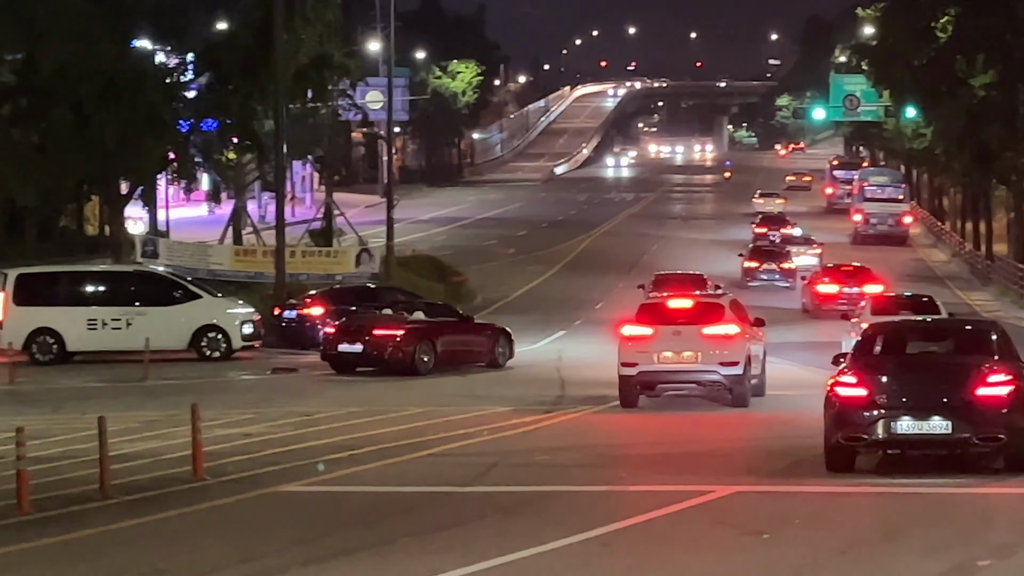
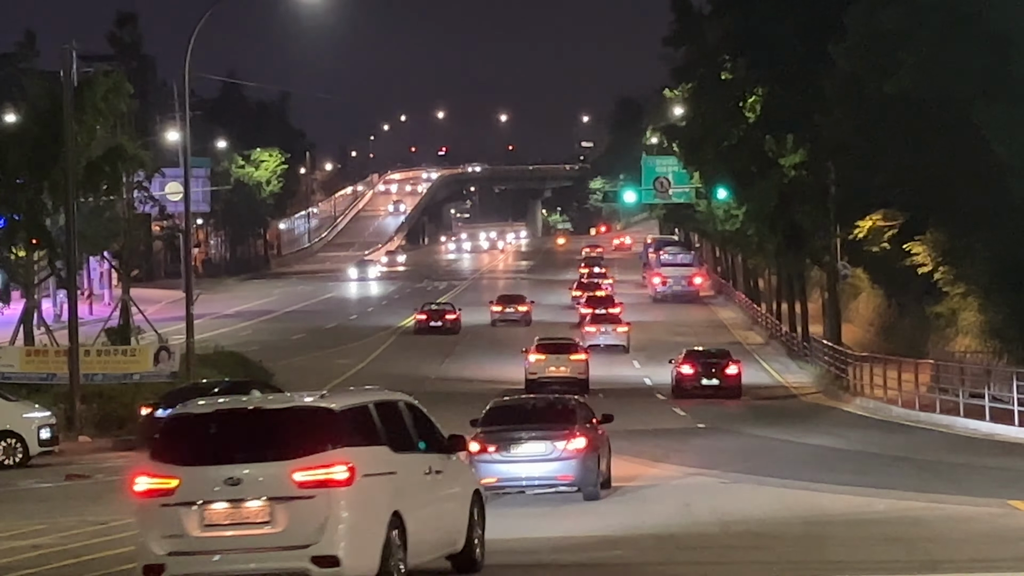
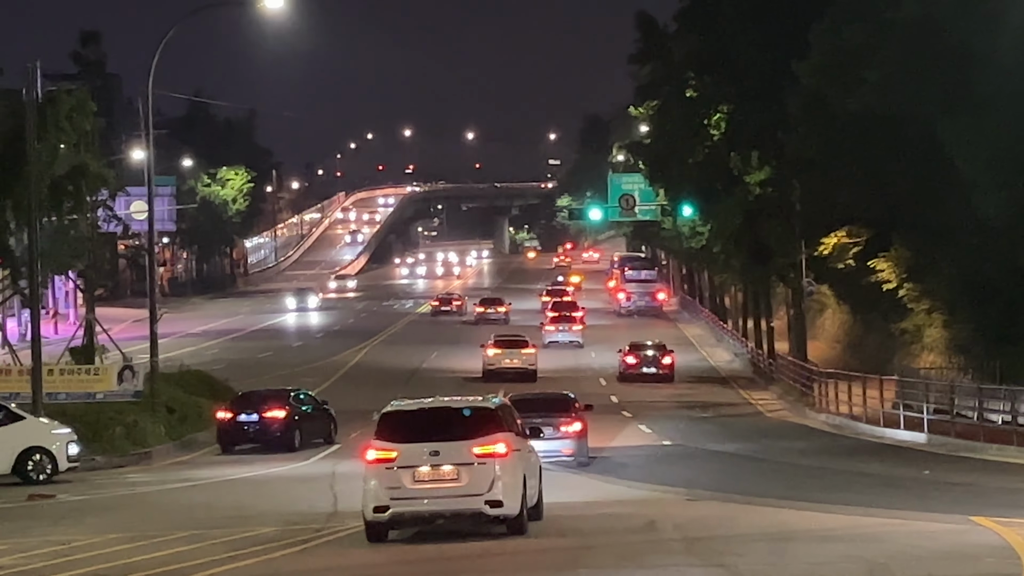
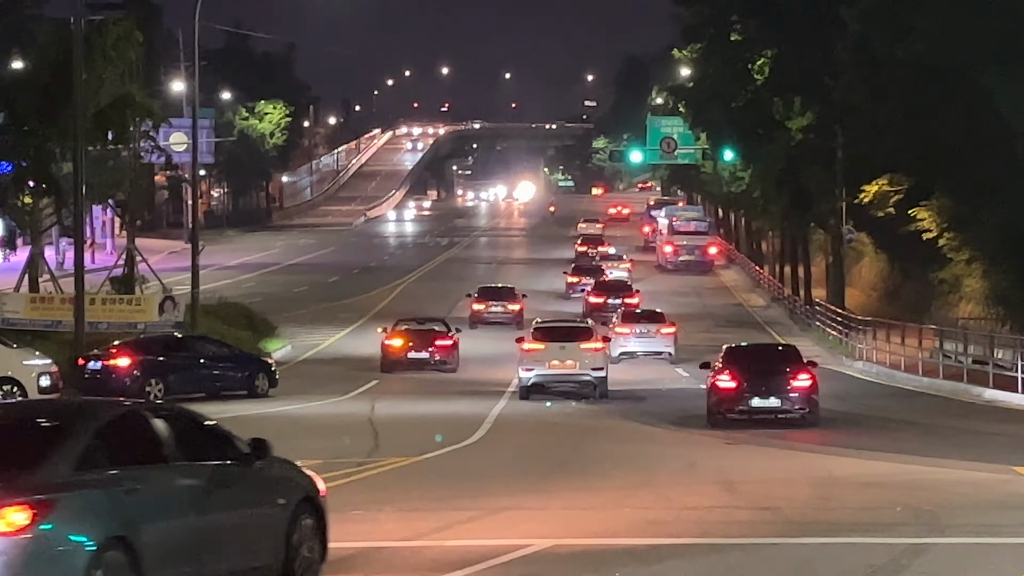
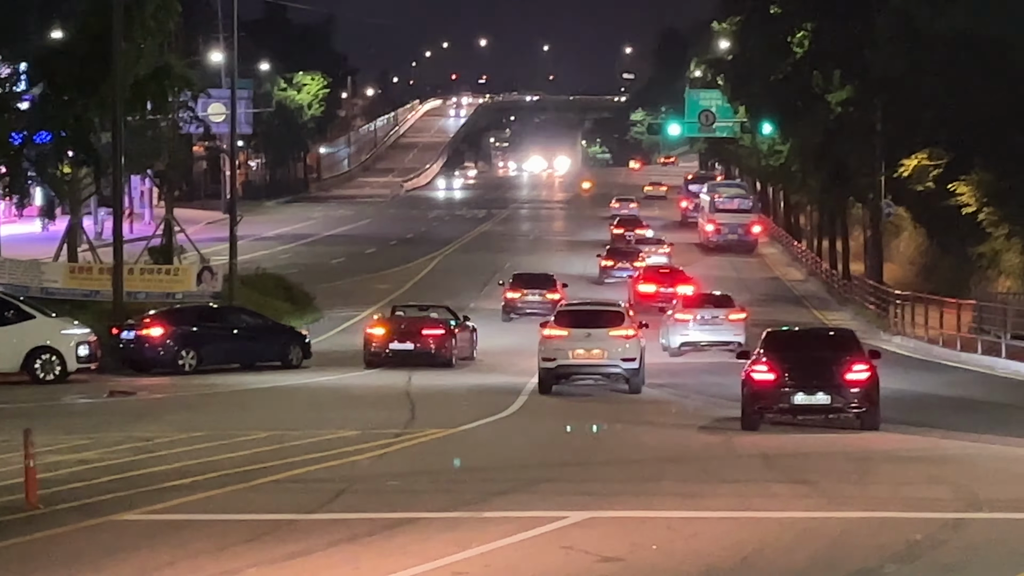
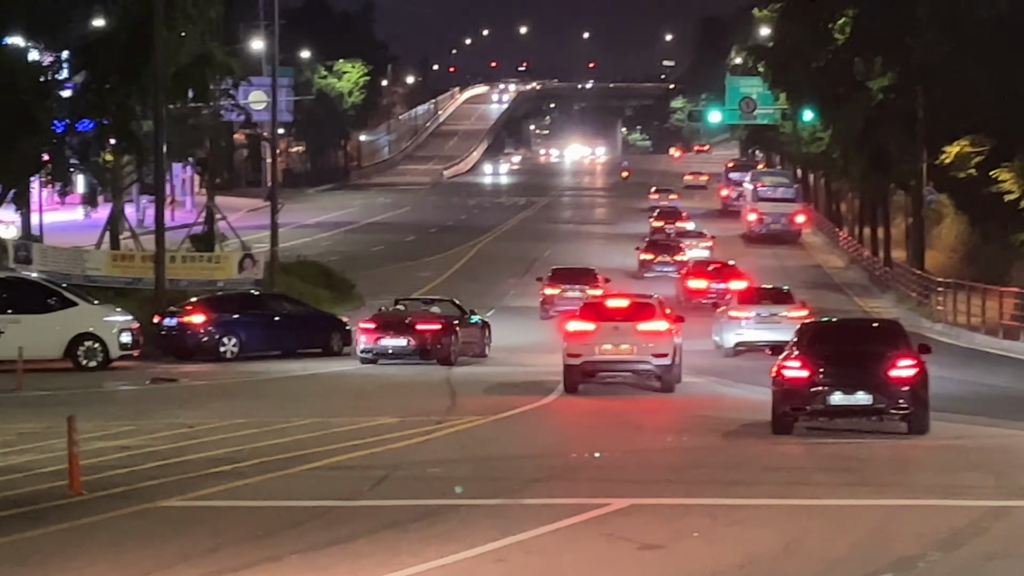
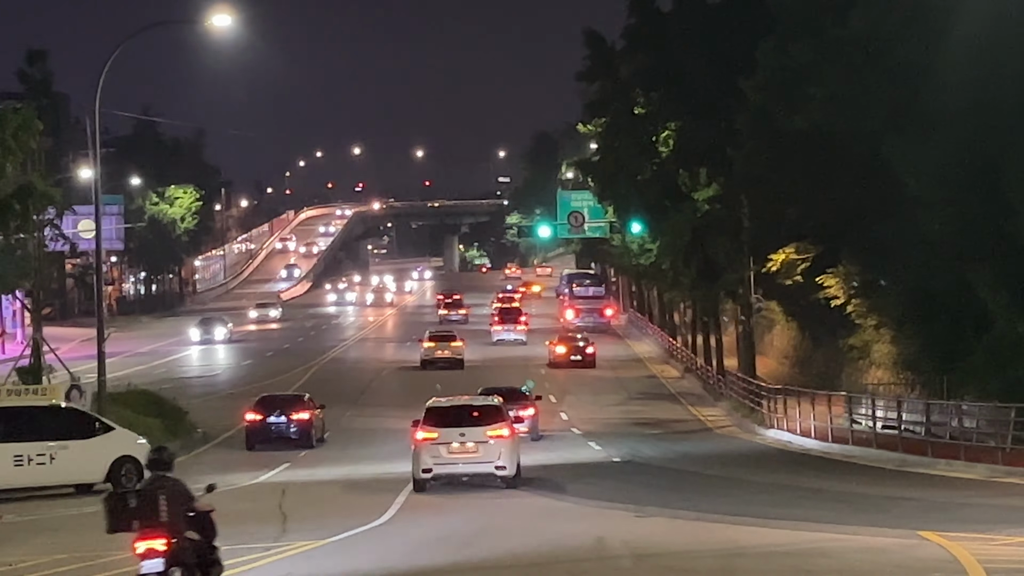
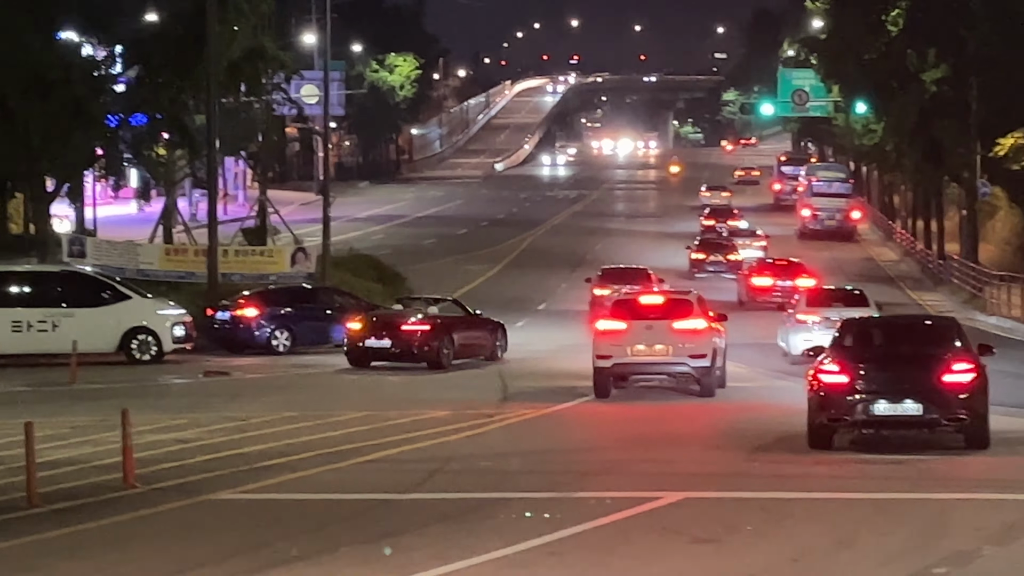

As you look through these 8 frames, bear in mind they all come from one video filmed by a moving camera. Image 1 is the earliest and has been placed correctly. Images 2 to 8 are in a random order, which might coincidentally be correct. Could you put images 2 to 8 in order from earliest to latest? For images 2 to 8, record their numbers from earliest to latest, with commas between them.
8, 6, 5, 4, 2, 3, 7
